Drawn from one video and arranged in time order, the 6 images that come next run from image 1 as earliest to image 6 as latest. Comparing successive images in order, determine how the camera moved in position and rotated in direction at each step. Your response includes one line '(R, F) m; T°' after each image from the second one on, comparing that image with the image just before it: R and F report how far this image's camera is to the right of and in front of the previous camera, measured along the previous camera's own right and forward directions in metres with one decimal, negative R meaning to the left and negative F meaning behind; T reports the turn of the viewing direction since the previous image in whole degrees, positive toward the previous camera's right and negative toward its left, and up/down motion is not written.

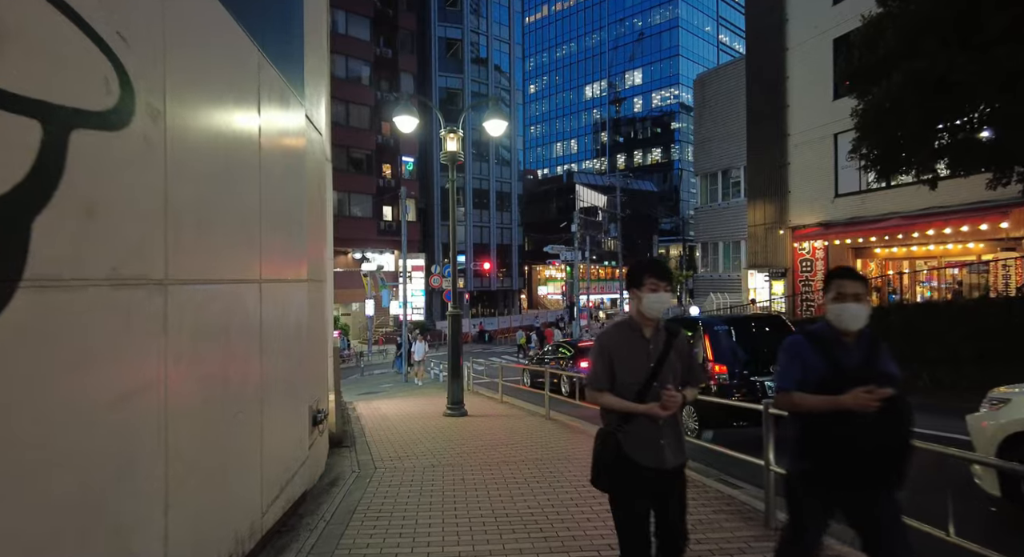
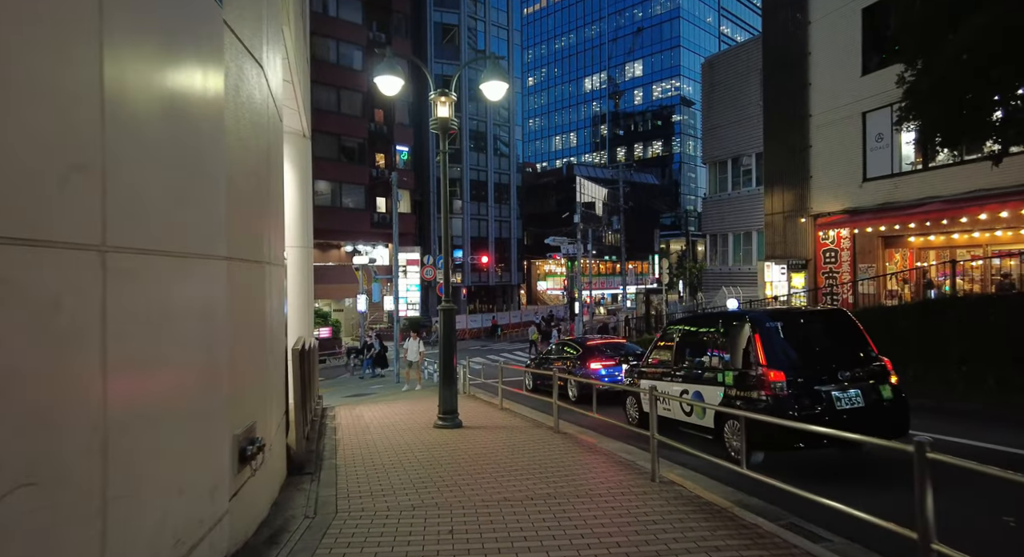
(-0.1, +1.6) m; 0°
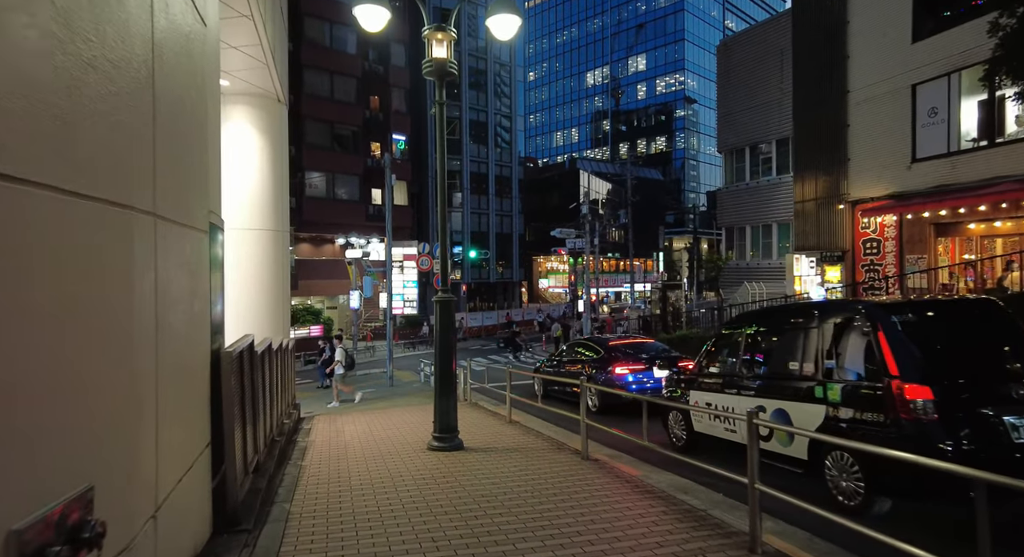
(-0.2, +2.0) m; 0°
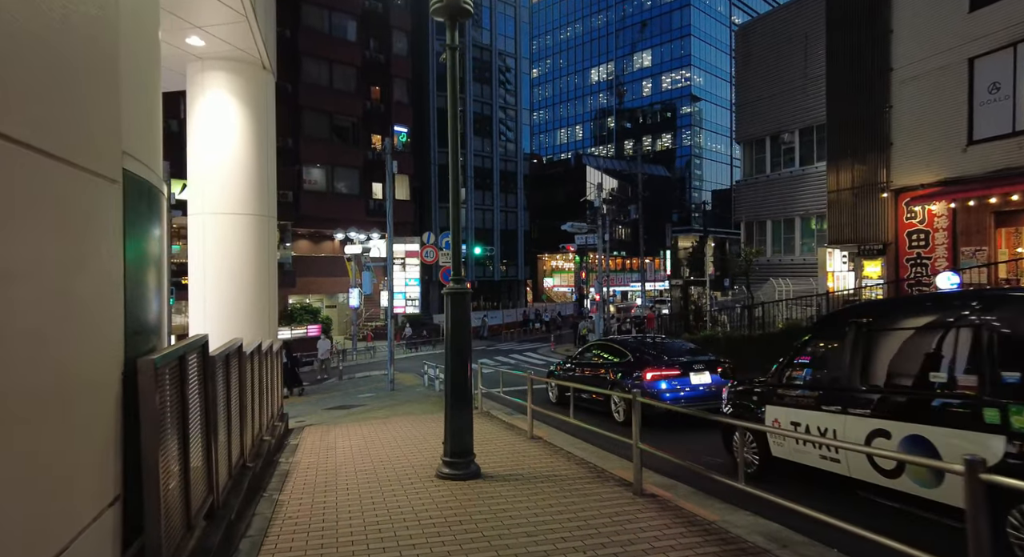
(-0.3, +1.5) m; 0°
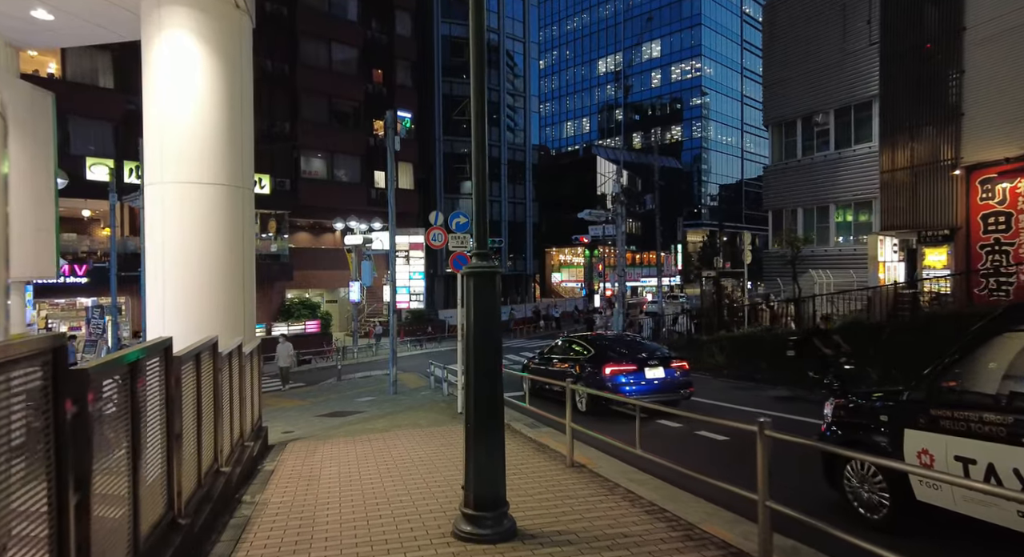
(-0.3, +2.0) m; 0°
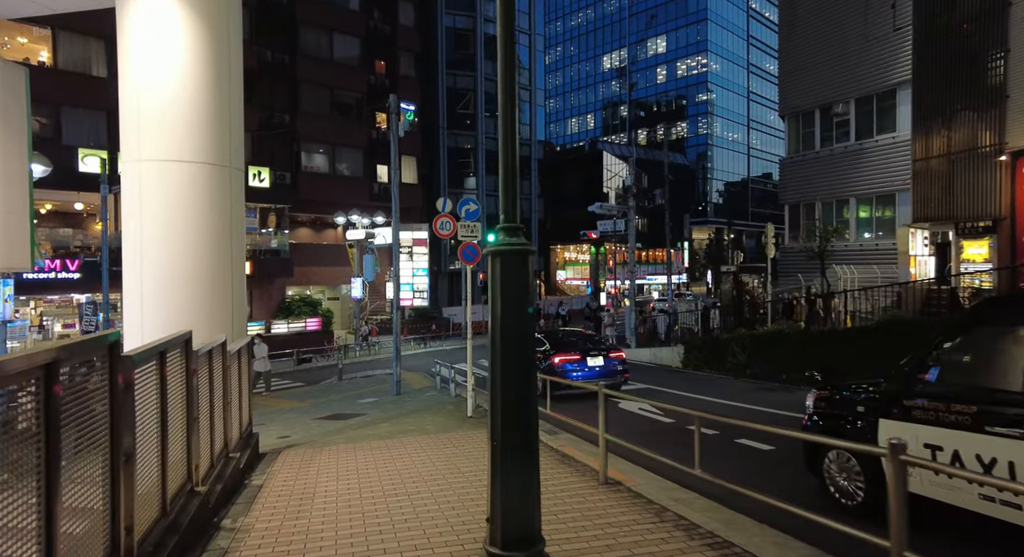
(-0.2, +0.9) m; 0°
